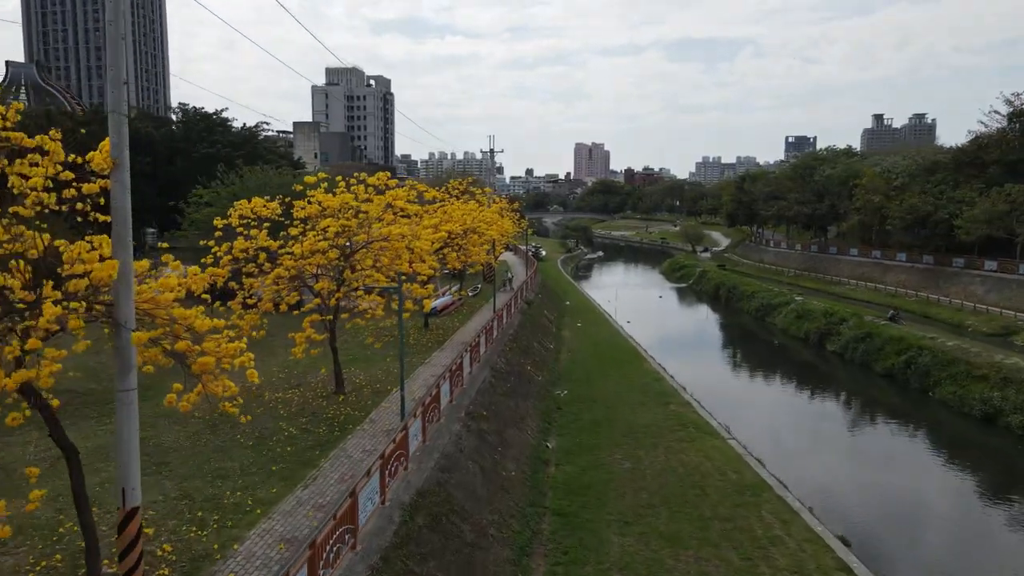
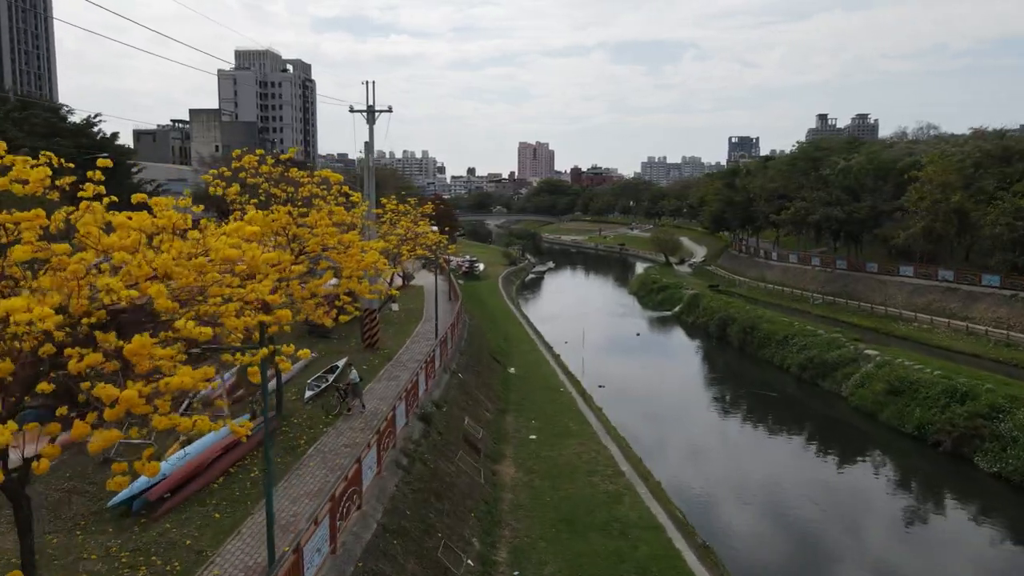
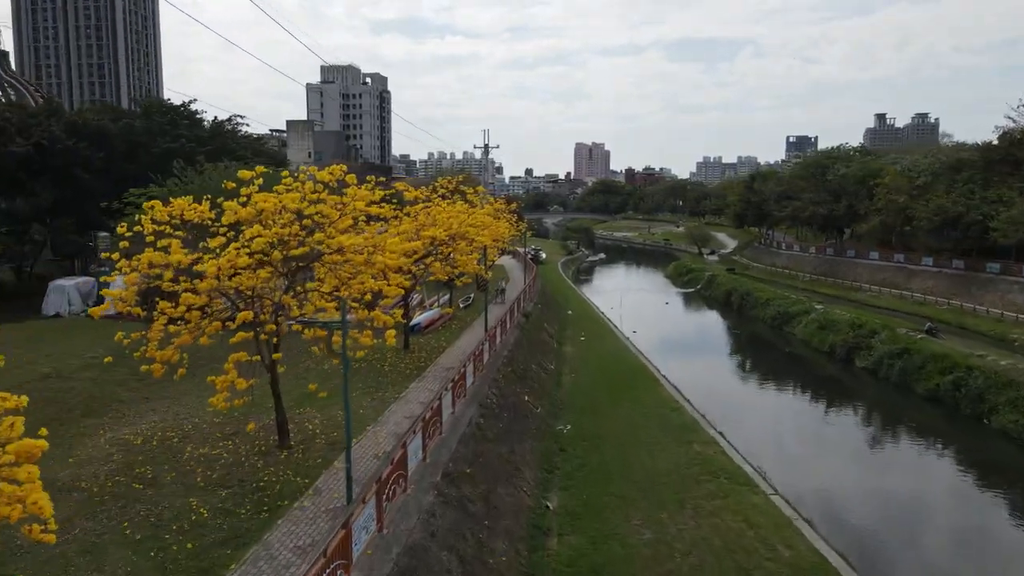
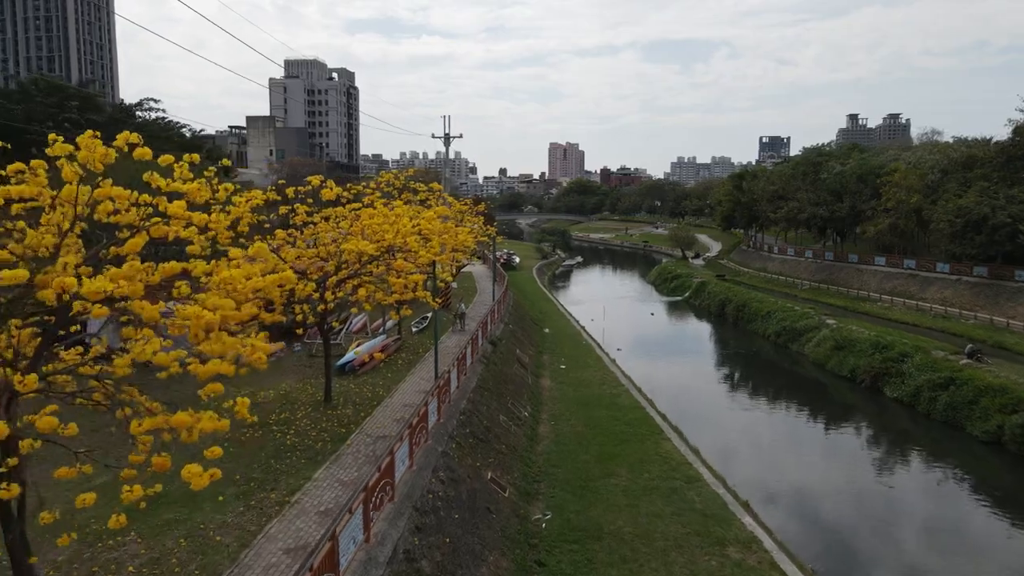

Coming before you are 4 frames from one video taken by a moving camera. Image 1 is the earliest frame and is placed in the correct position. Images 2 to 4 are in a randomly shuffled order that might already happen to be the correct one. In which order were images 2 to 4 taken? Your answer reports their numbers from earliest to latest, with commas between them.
3, 4, 2
